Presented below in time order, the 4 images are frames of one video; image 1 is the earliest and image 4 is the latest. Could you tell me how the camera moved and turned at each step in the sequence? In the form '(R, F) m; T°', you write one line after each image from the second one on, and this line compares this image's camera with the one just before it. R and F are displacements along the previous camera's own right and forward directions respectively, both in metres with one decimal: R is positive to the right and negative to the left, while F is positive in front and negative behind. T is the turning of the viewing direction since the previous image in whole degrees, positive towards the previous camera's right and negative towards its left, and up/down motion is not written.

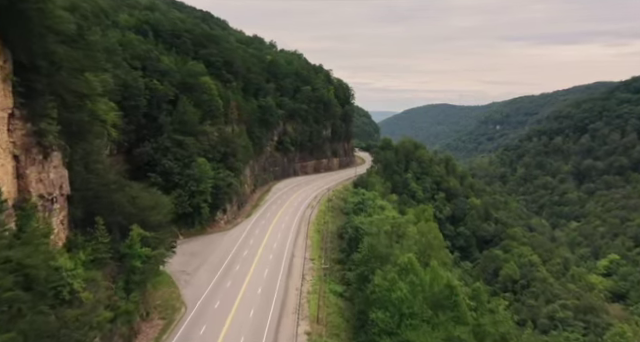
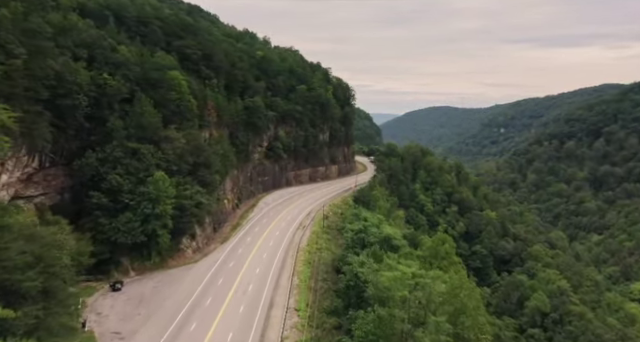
(+1.0, +11.3) m; 0°
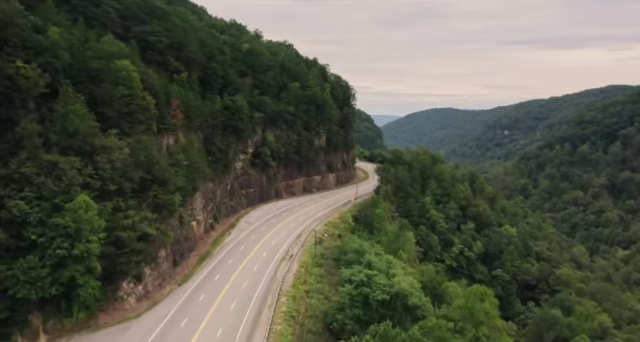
(+0.9, +11.7) m; 0°
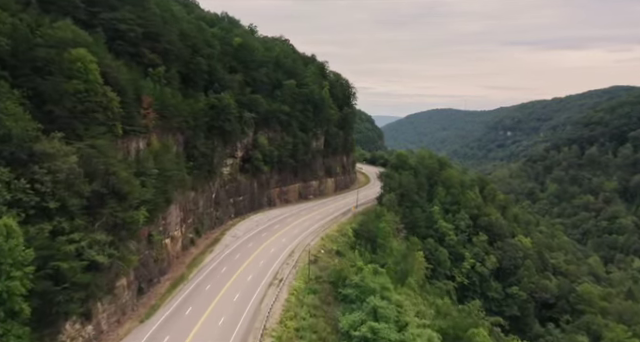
(+0.5, +6.7) m; 0°
